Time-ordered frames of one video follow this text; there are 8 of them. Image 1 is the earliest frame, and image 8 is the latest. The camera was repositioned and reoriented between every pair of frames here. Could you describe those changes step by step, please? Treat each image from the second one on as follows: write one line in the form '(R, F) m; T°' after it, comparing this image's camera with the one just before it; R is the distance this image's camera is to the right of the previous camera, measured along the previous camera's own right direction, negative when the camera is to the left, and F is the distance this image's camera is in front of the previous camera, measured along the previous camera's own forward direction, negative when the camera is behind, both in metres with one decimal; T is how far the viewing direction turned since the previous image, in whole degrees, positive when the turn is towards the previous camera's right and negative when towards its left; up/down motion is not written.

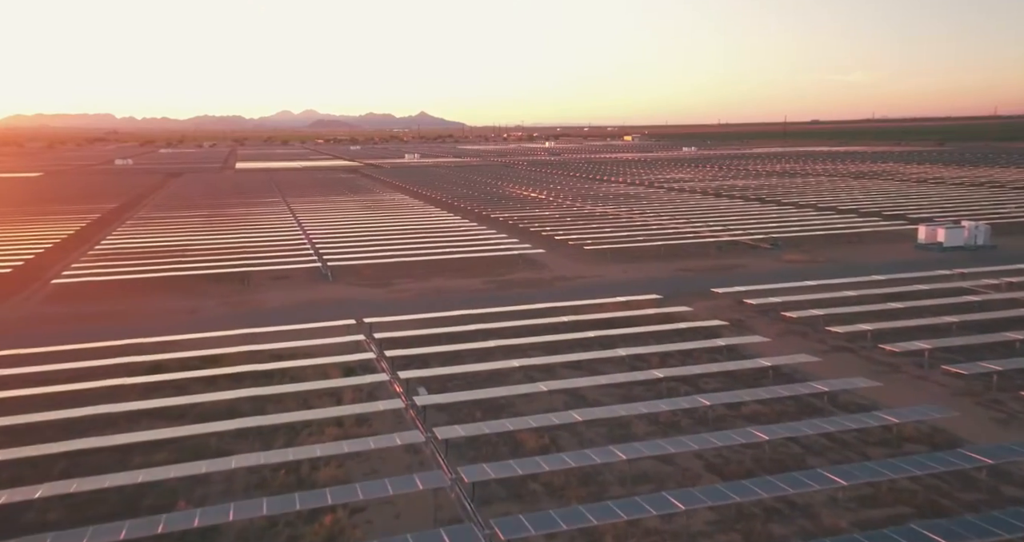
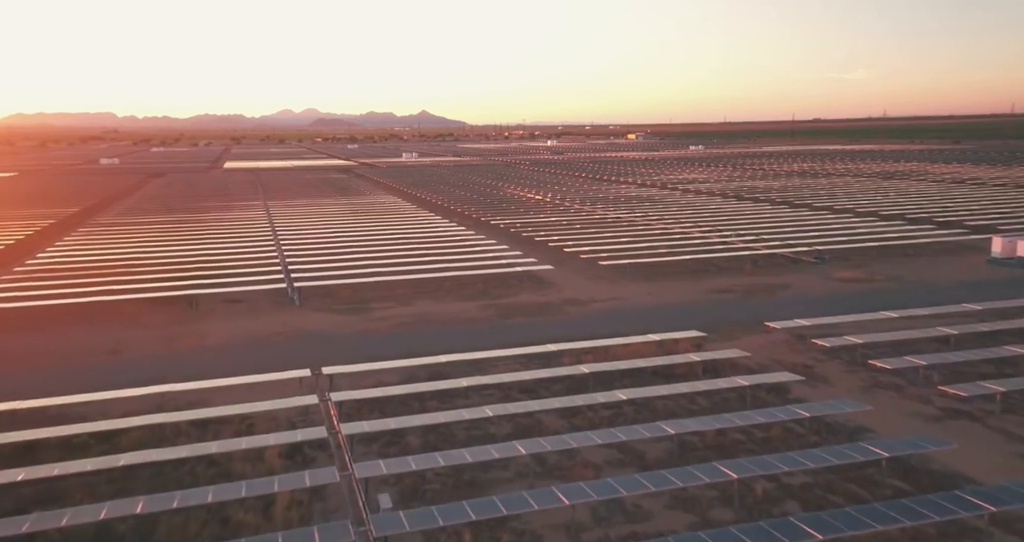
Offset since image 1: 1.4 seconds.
(0.0, +4.0) m; 0°
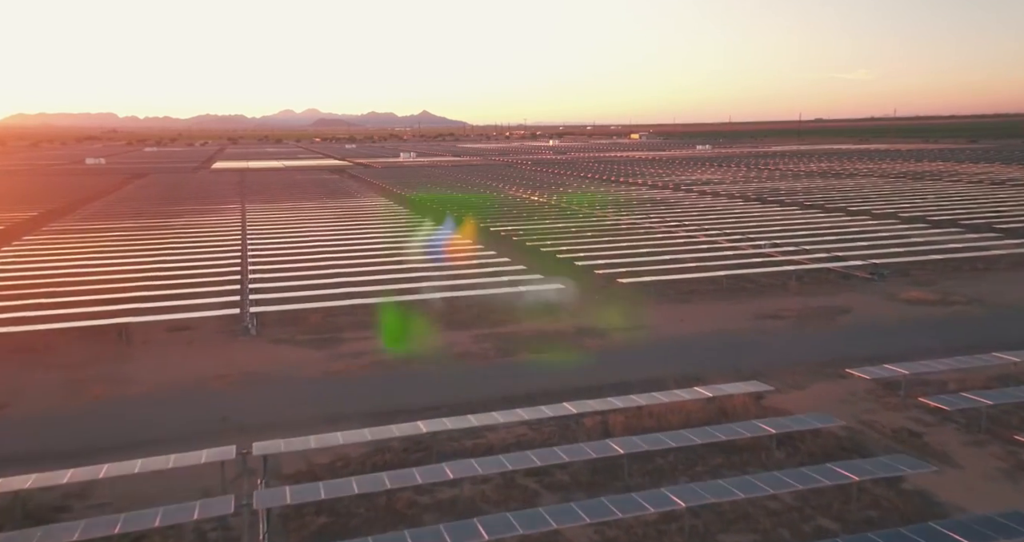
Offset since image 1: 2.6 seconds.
(0.0, +3.6) m; 0°
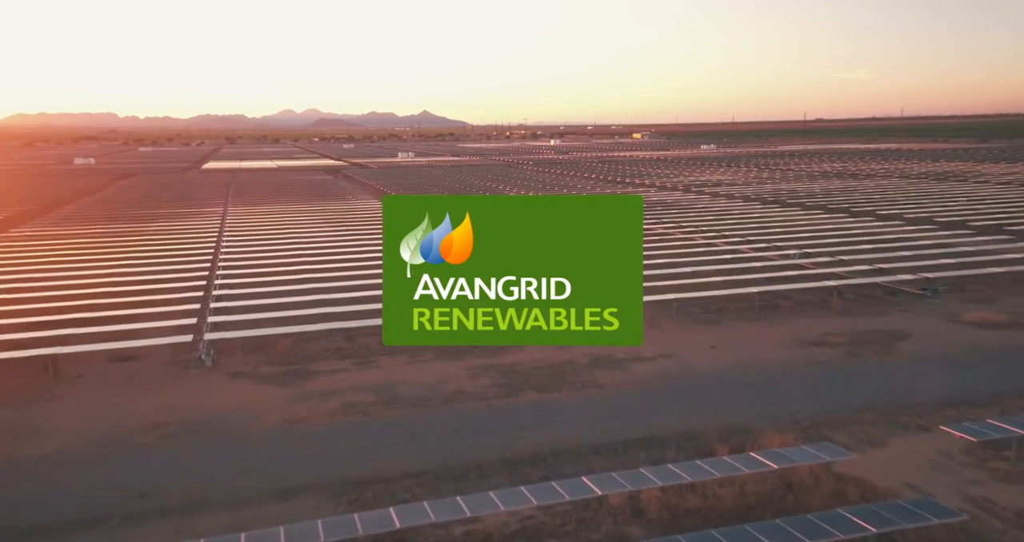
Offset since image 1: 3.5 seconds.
(0.0, +2.6) m; 0°
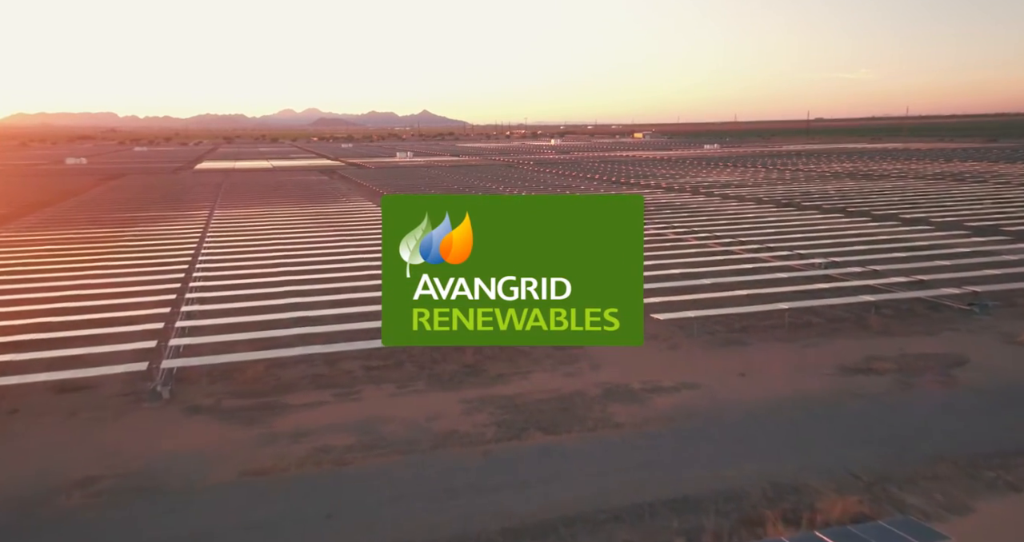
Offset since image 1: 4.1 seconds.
(0.0, +1.8) m; 0°
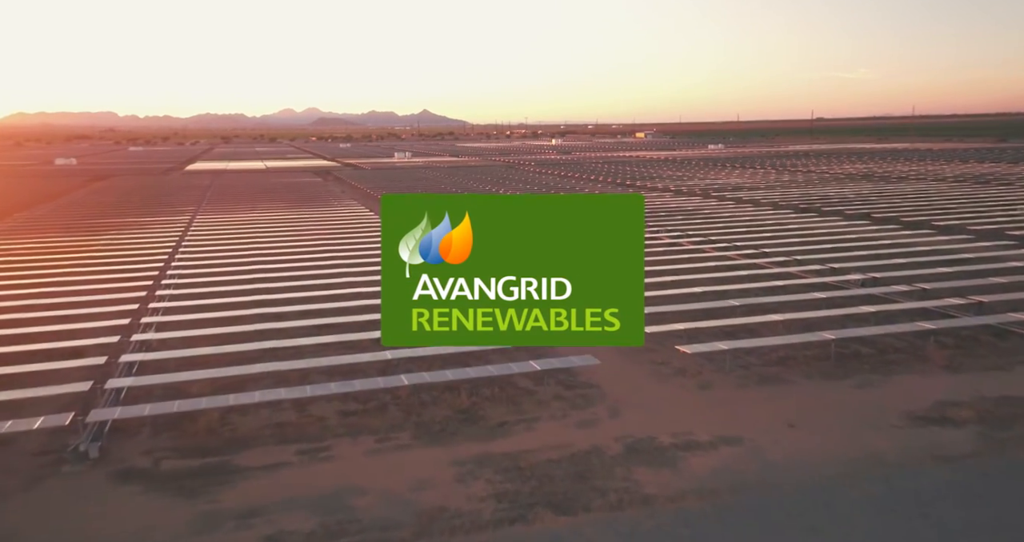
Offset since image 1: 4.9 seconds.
(0.0, +2.2) m; 0°
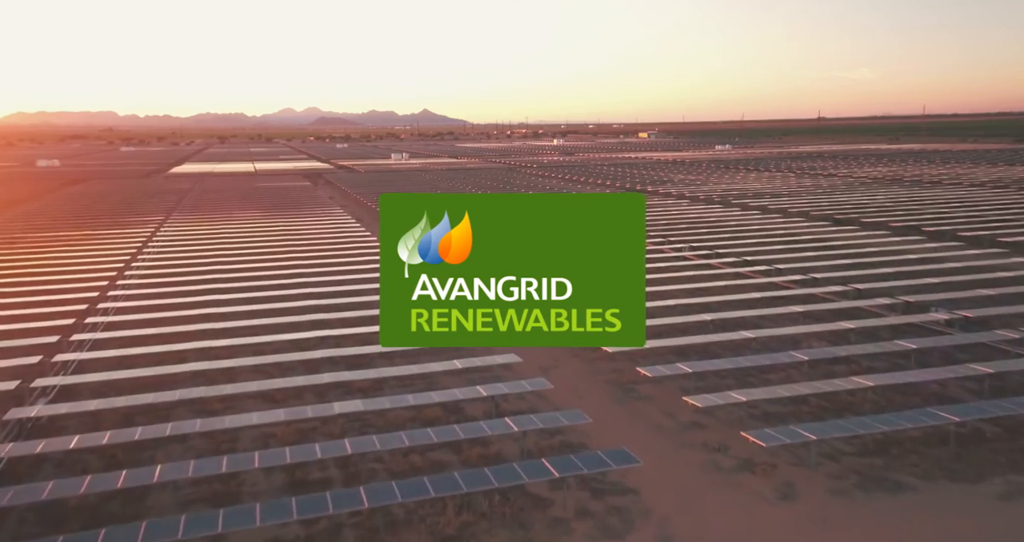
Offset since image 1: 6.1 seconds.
(-0.1, +3.6) m; 0°
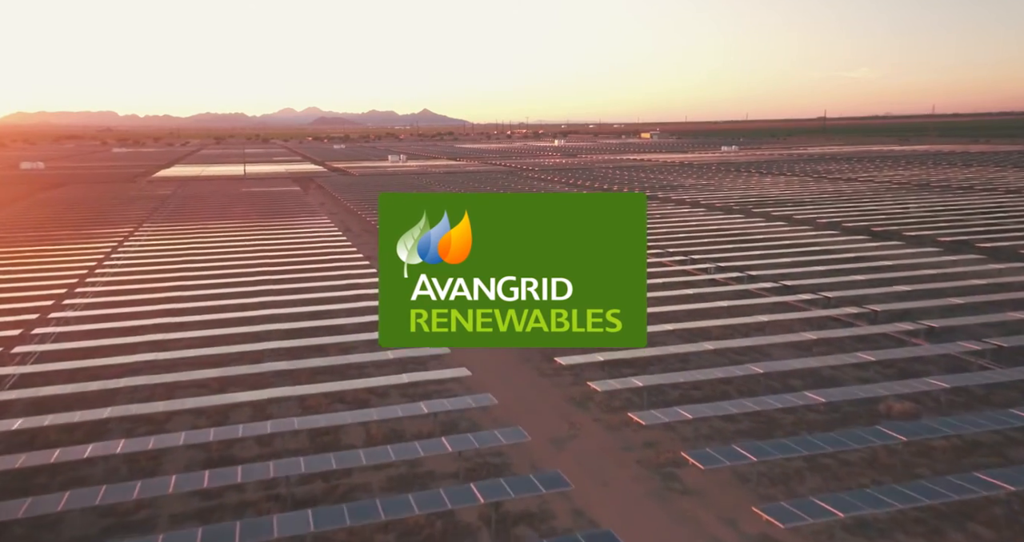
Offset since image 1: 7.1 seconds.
(-0.1, +3.0) m; 0°
